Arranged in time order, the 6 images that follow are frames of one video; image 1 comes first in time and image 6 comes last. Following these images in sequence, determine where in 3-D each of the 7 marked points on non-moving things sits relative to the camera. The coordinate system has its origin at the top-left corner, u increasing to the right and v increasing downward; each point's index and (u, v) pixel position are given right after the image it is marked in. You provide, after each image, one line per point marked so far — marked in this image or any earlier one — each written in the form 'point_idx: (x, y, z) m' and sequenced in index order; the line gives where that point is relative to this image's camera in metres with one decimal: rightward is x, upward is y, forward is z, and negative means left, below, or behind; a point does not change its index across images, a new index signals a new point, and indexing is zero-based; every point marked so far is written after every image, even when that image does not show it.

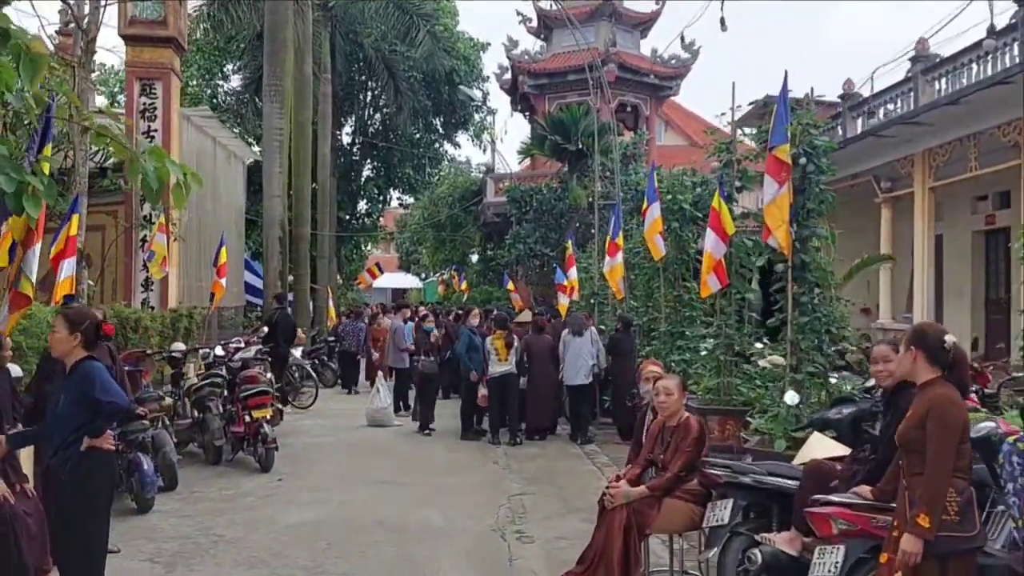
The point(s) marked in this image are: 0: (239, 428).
0: (-3.1, -1.6, +10.6) m
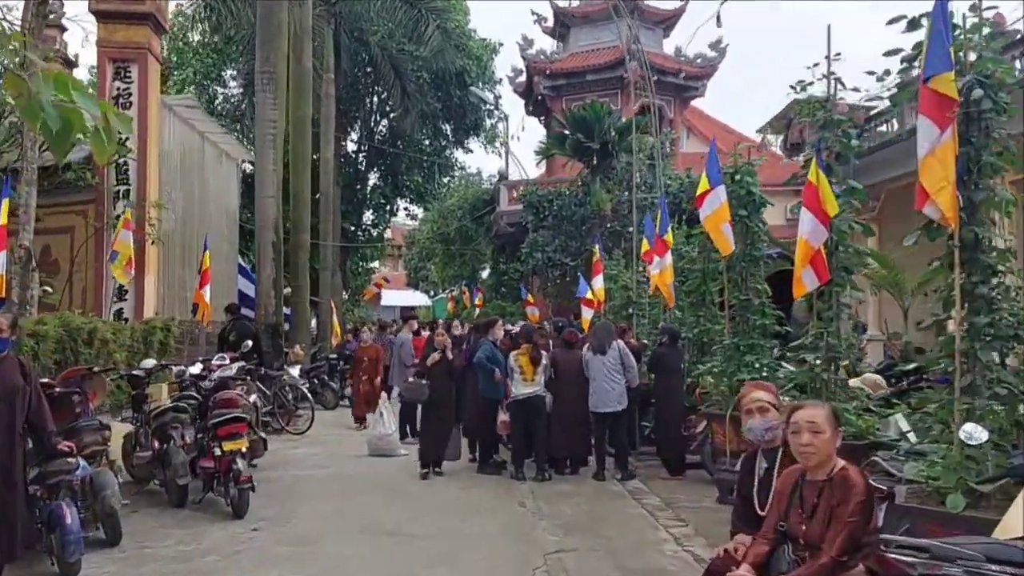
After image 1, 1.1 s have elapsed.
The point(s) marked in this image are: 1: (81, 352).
0: (-2.8, -1.6, +8.6) m
1: (-4.5, -0.7, +9.7) m
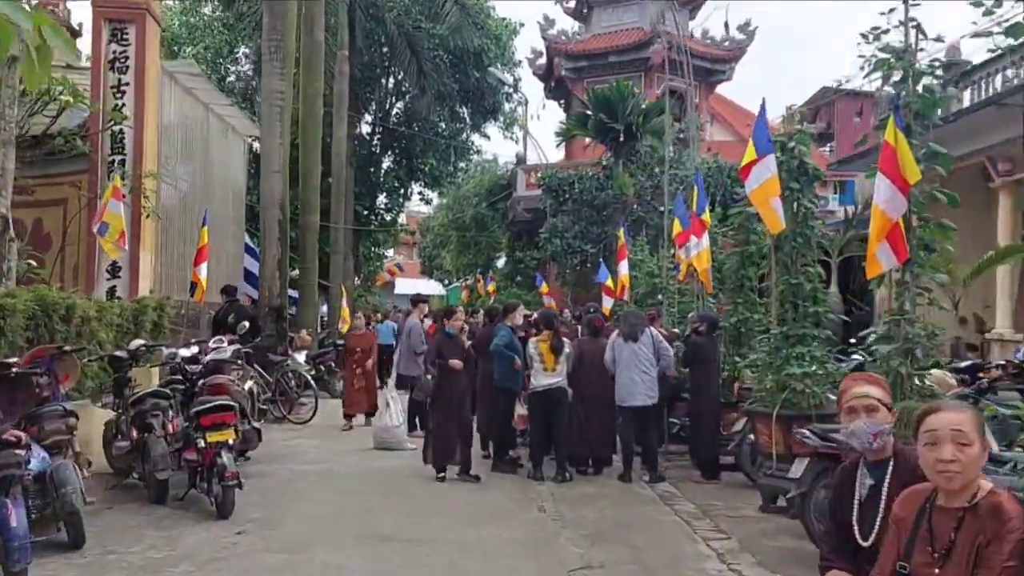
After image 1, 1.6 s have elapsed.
0: (-2.7, -1.4, +7.7) m
1: (-4.3, -0.4, +8.8) m
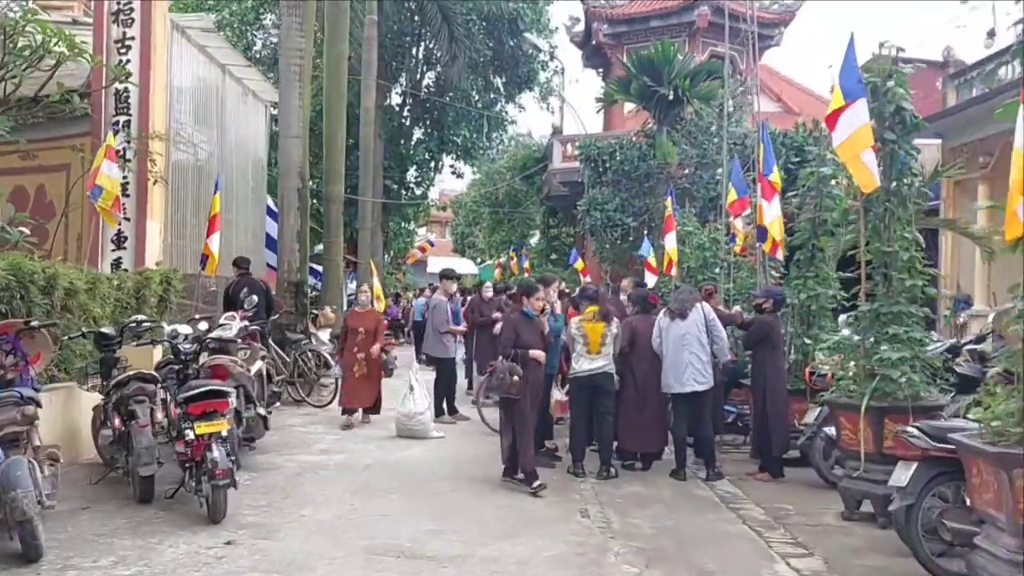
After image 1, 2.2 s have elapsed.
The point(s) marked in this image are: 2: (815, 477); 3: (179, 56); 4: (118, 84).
0: (-2.4, -1.1, +6.7) m
1: (-4.0, -0.1, +7.7) m
2: (+2.9, -1.8, +8.8) m
3: (-5.0, +3.5, +13.9) m
4: (-5.1, +2.7, +12.1) m
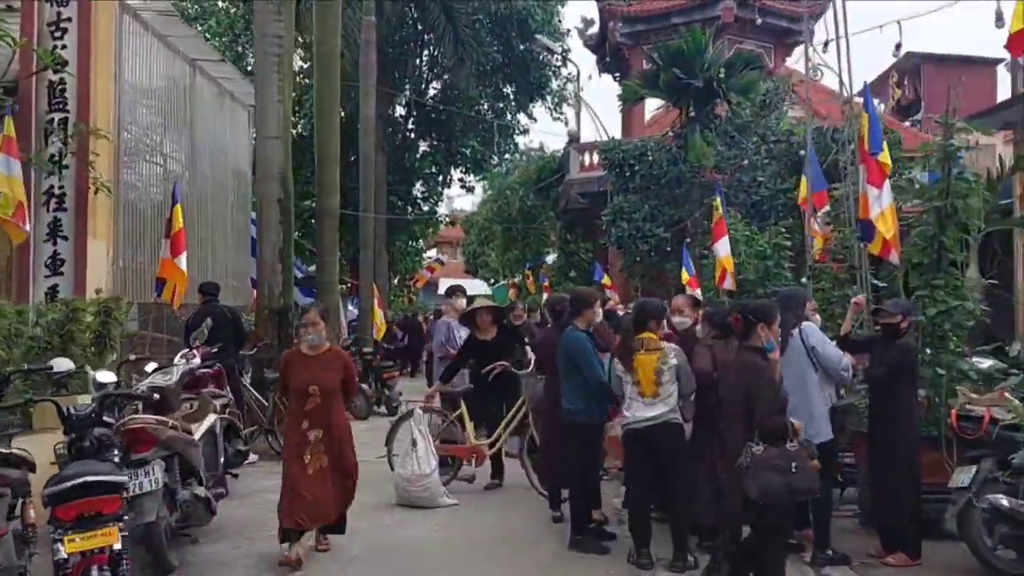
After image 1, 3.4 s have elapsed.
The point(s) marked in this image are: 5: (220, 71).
0: (-2.2, -1.3, +4.4) m
1: (-3.8, -0.4, +5.5) m
2: (+3.1, -1.9, +6.4) m
3: (-4.8, +3.1, +11.7) m
4: (-4.9, +2.3, +9.9) m
5: (-4.6, +3.4, +14.8) m
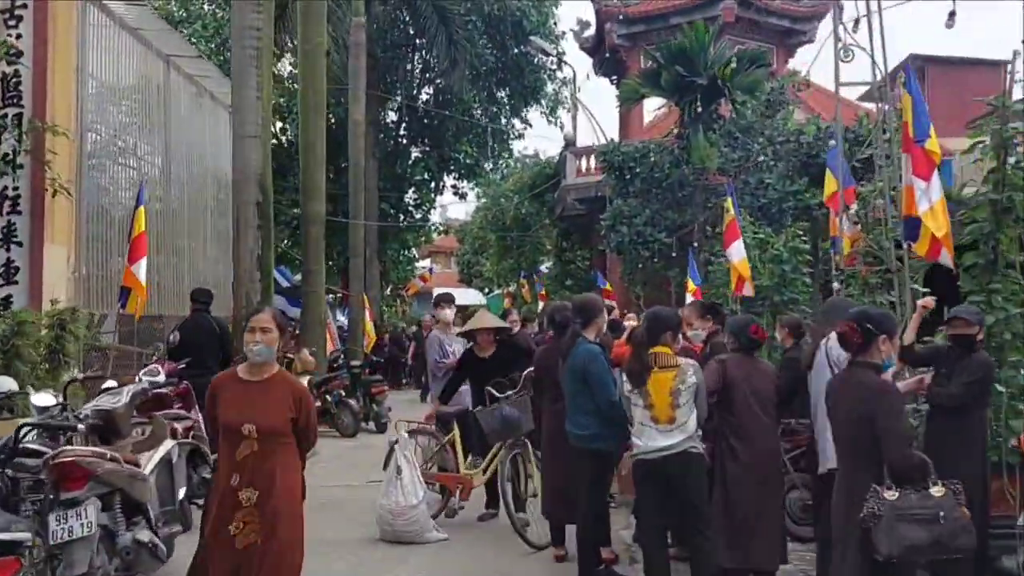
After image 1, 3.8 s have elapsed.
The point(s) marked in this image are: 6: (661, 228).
0: (-2.2, -1.3, +3.5) m
1: (-3.8, -0.4, +4.6) m
2: (+3.1, -1.9, +5.6) m
3: (-4.9, +2.9, +10.9) m
4: (-5.0, +2.2, +9.0) m
5: (-4.7, +3.3, +13.9) m
6: (+2.9, +1.2, +18.3) m
